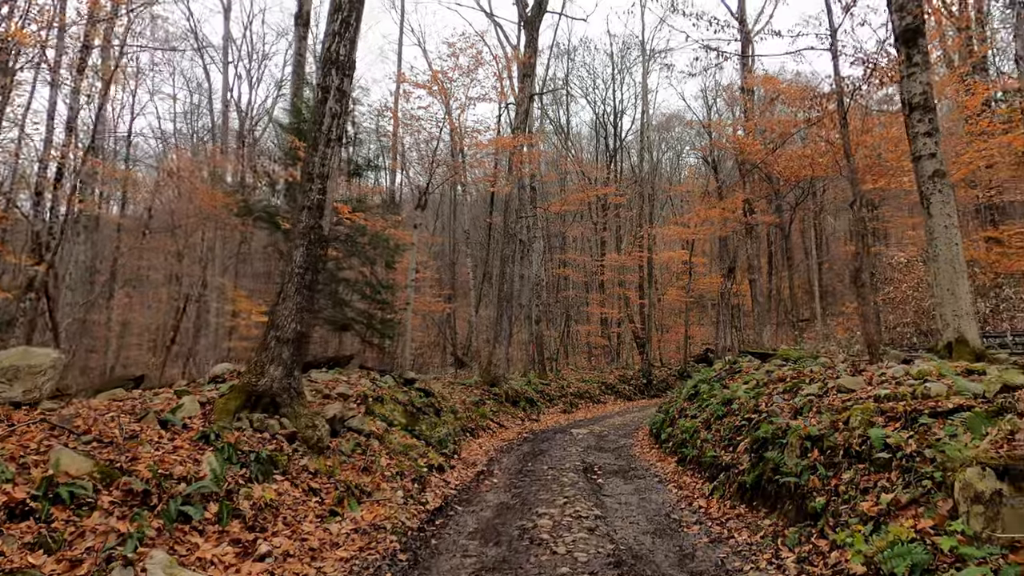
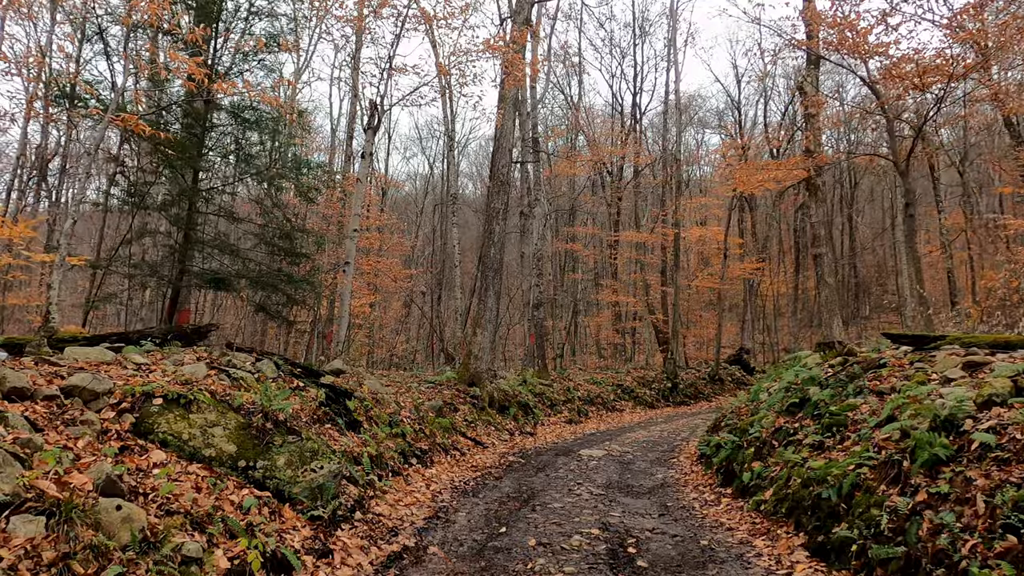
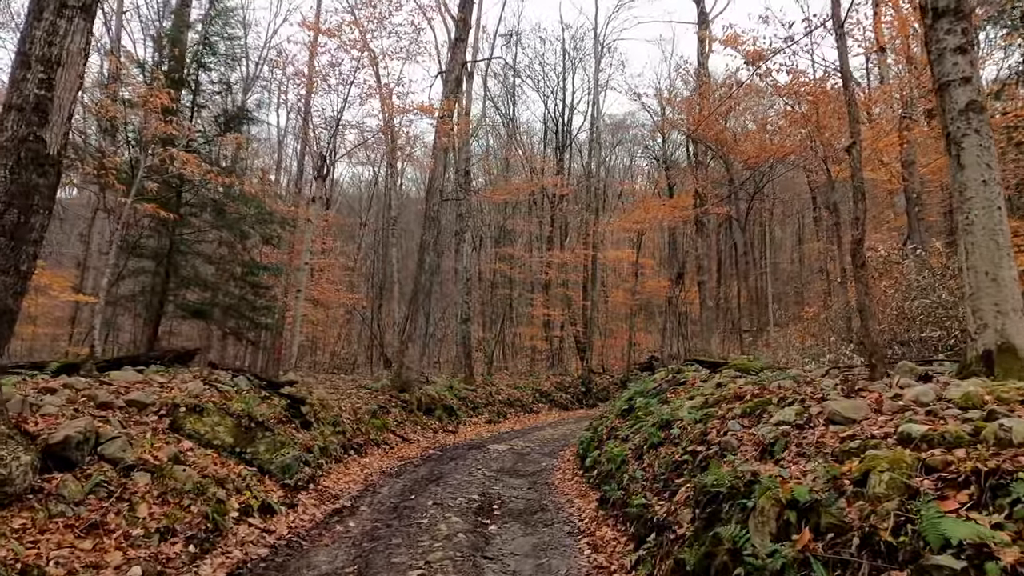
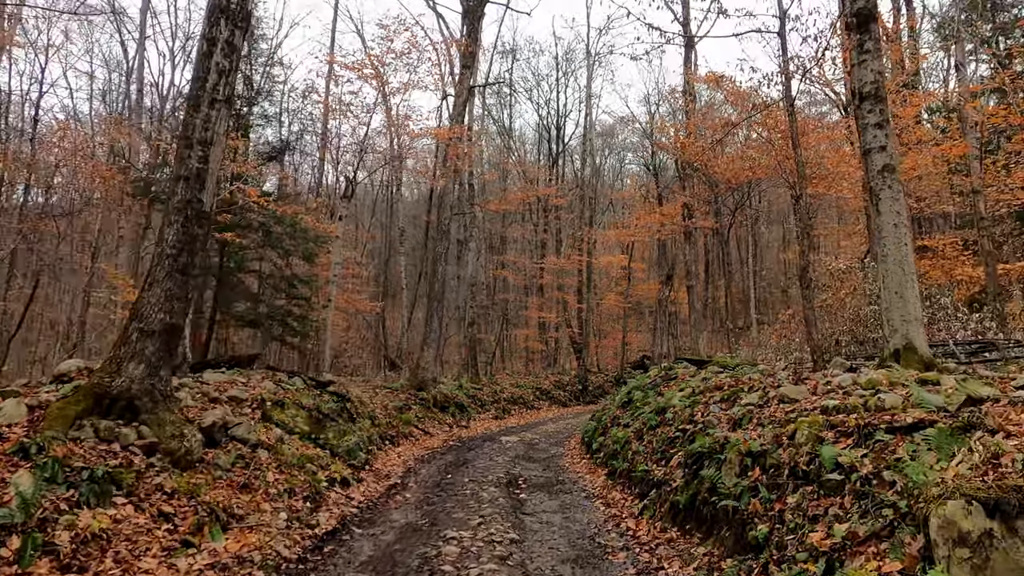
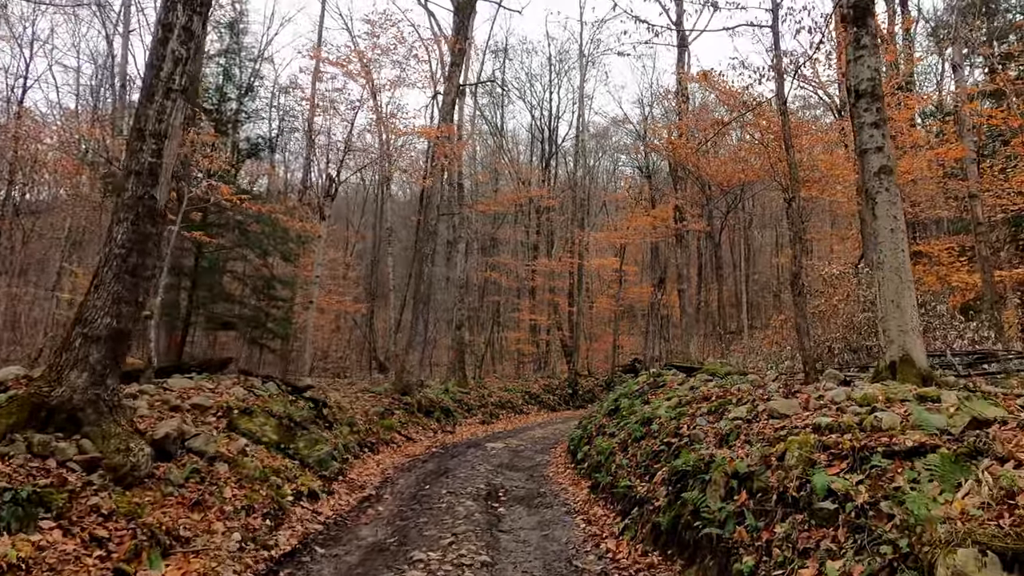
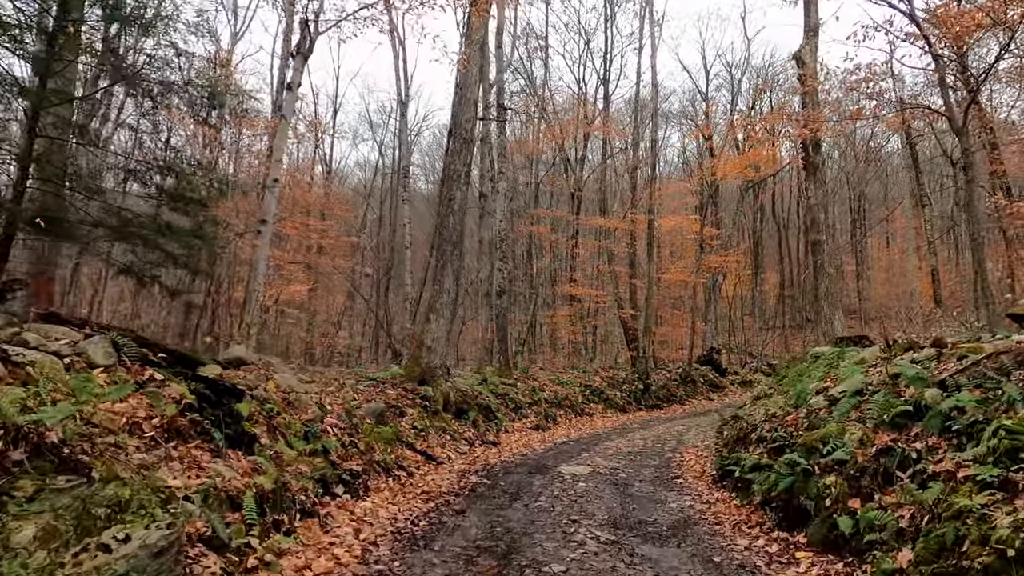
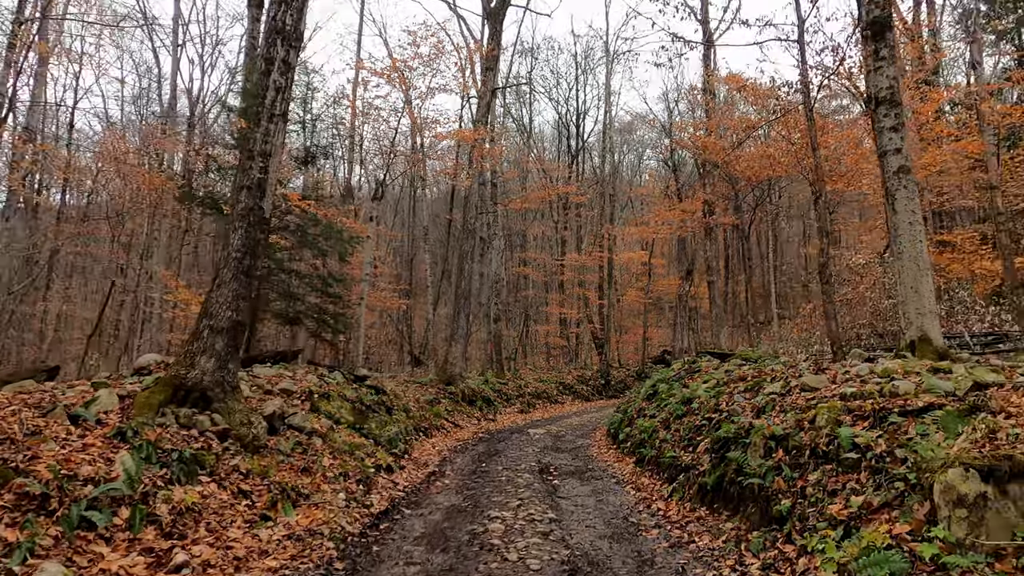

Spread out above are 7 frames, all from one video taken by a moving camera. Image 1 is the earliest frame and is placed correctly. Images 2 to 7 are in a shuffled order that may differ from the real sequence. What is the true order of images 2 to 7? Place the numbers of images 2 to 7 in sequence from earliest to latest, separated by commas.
7, 4, 5, 3, 2, 6
